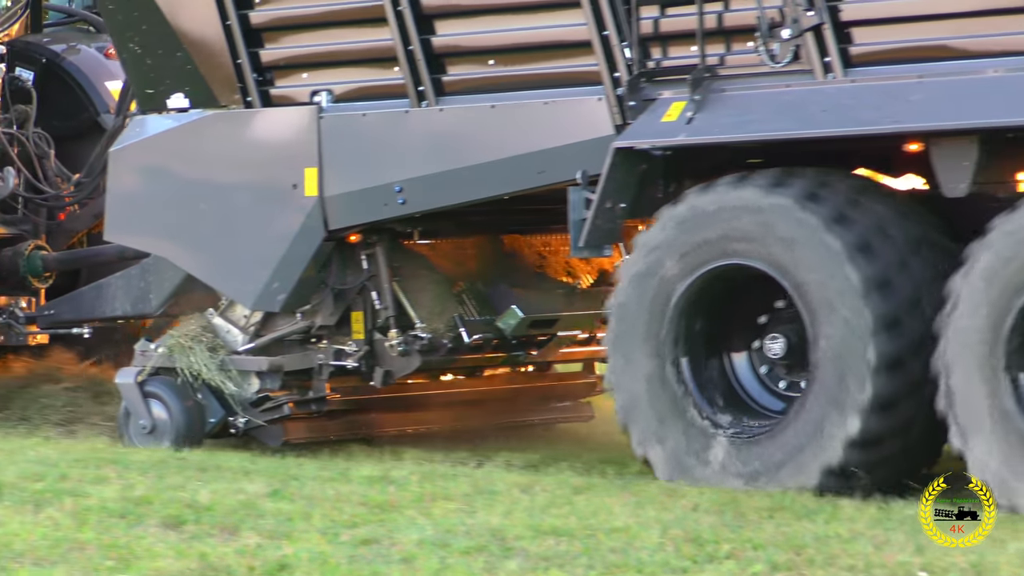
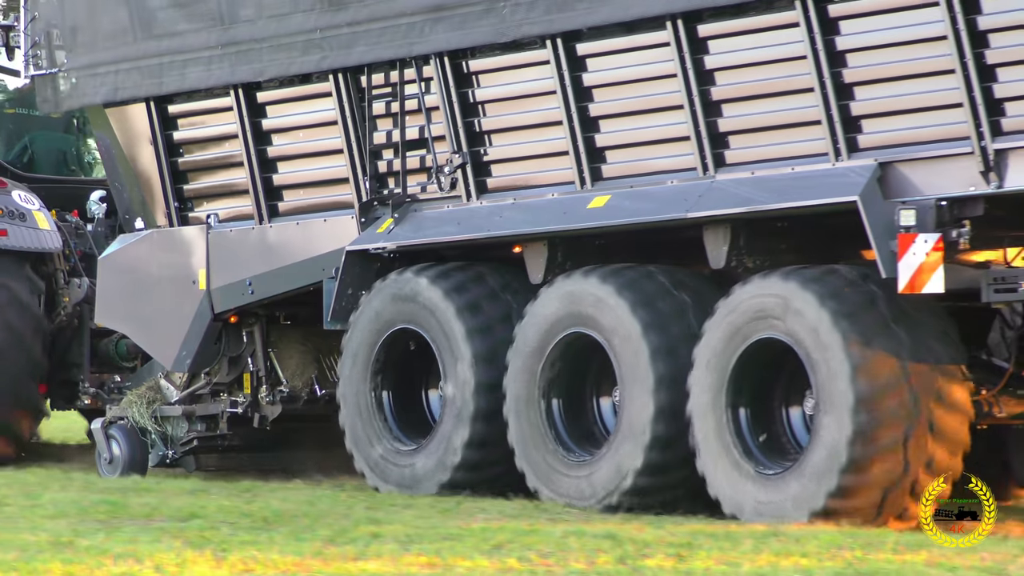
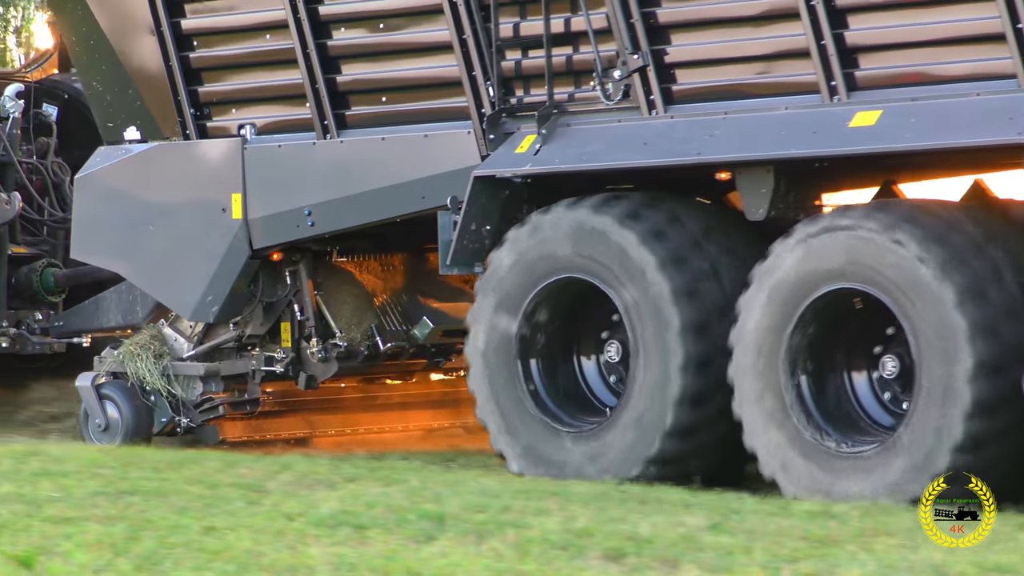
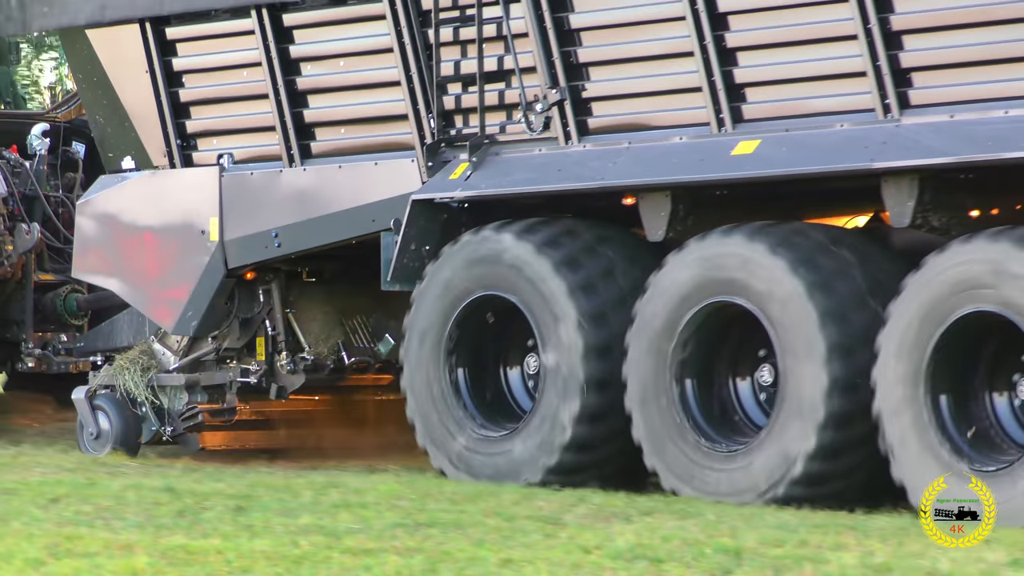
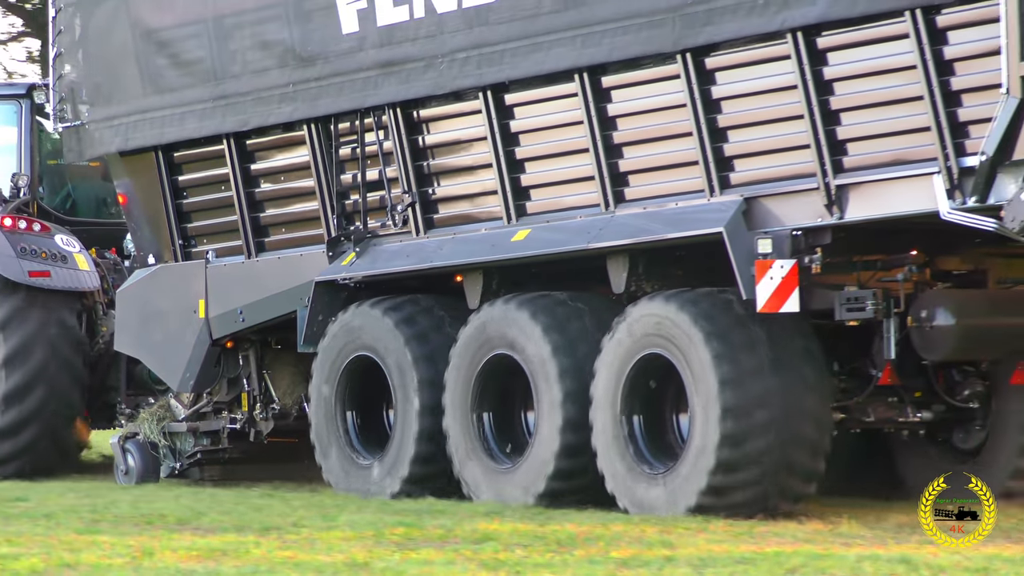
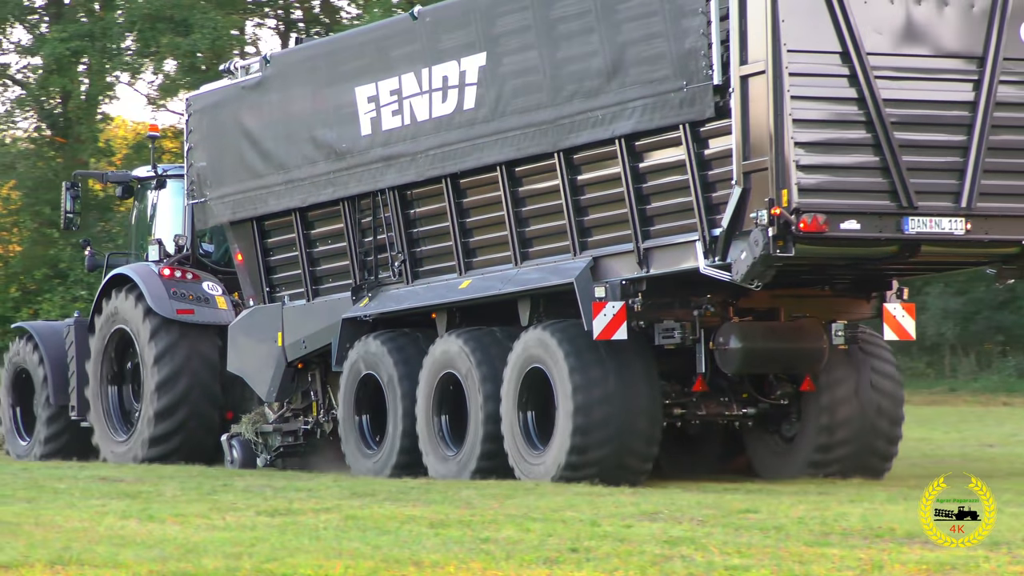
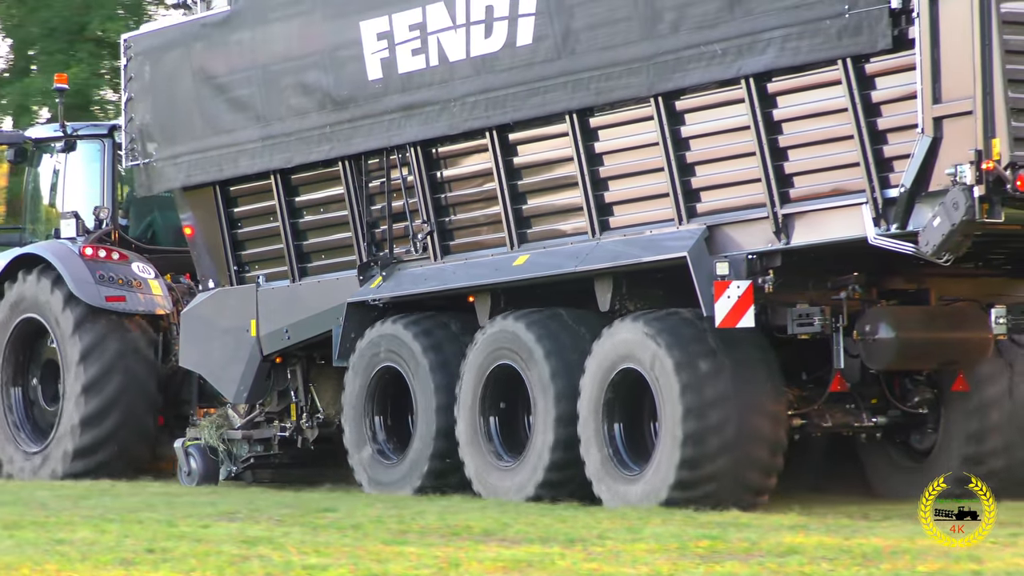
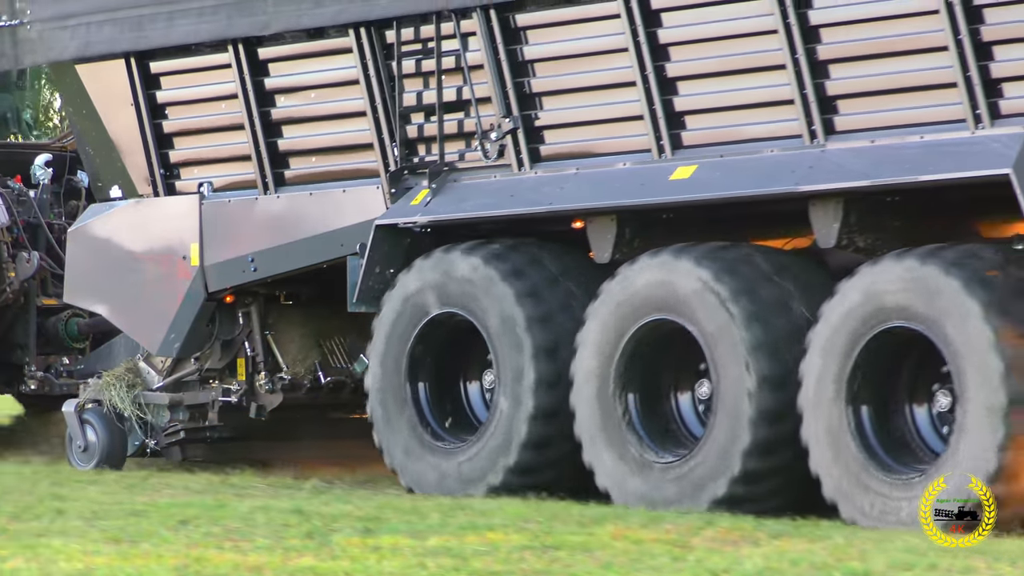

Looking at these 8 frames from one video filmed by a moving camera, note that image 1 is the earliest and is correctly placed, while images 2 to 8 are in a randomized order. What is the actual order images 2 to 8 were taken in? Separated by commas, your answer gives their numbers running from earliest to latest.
3, 4, 8, 2, 5, 7, 6
